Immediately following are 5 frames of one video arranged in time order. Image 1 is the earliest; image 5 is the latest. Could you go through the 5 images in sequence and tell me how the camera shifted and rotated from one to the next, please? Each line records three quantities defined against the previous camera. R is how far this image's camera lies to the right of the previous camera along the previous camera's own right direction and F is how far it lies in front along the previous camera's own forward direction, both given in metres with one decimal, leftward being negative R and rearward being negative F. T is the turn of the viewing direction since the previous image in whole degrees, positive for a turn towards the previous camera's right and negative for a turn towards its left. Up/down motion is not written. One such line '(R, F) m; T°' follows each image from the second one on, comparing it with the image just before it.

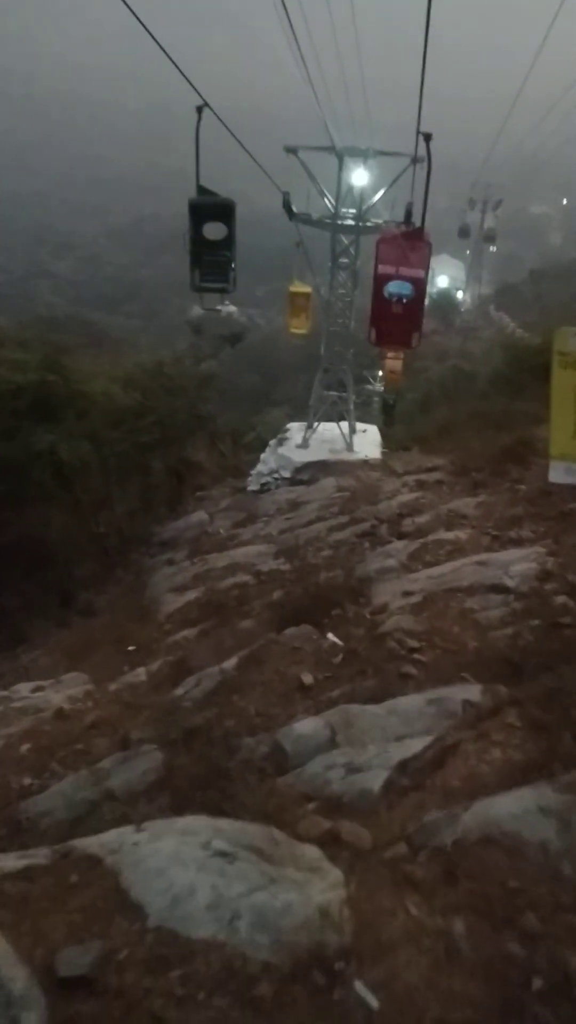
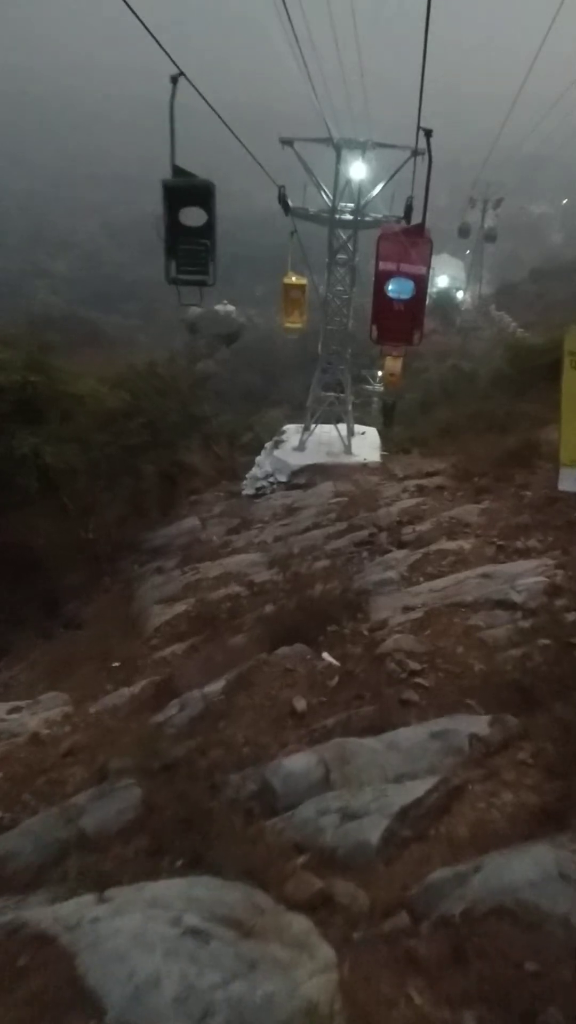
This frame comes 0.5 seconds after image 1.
(+0.1, +0.4) m; 0°
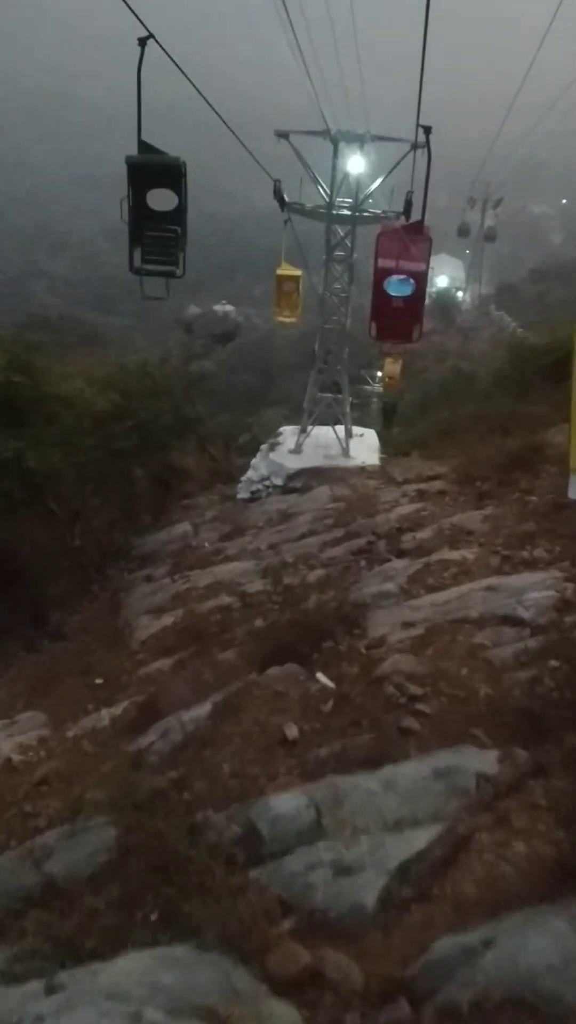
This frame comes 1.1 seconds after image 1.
(+0.1, +0.4) m; 0°
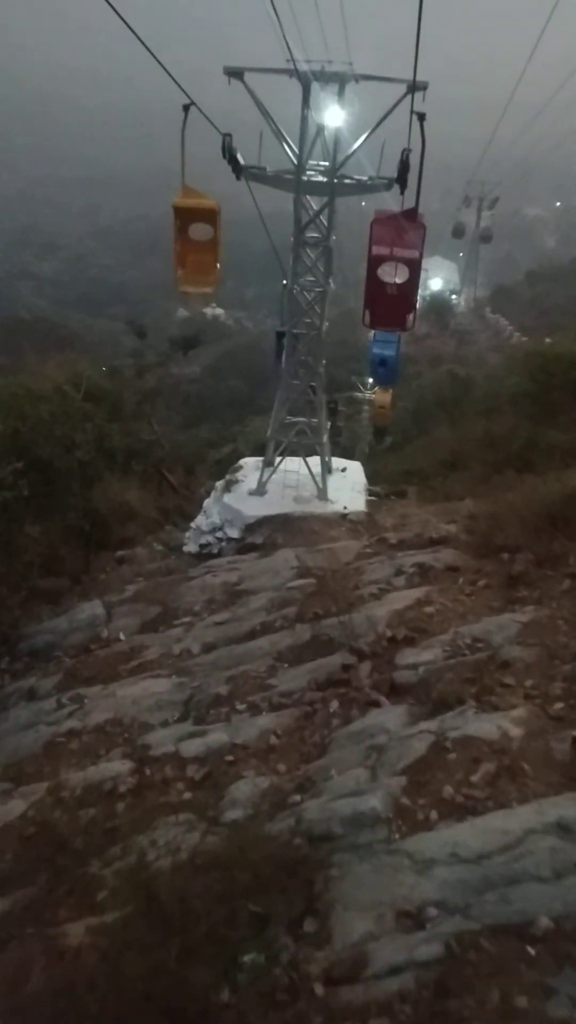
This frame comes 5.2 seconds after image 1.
(+0.5, +3.0) m; +1°
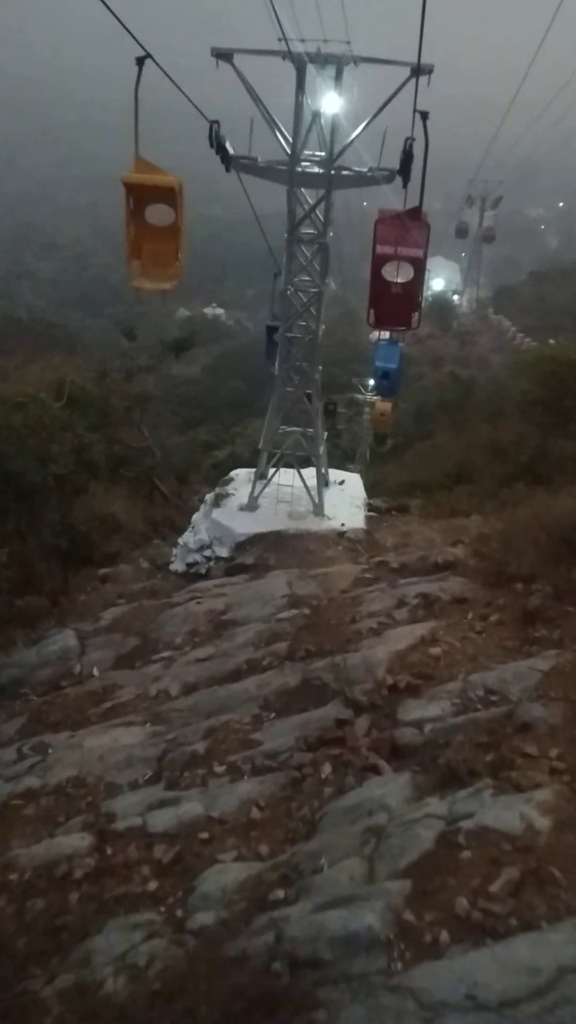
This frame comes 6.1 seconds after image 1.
(+0.1, +0.7) m; 0°
